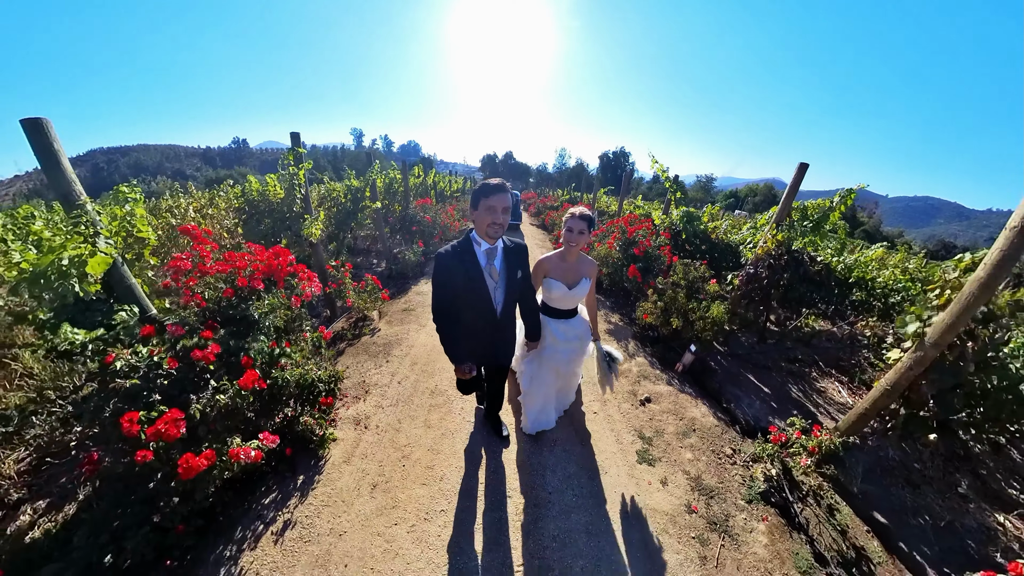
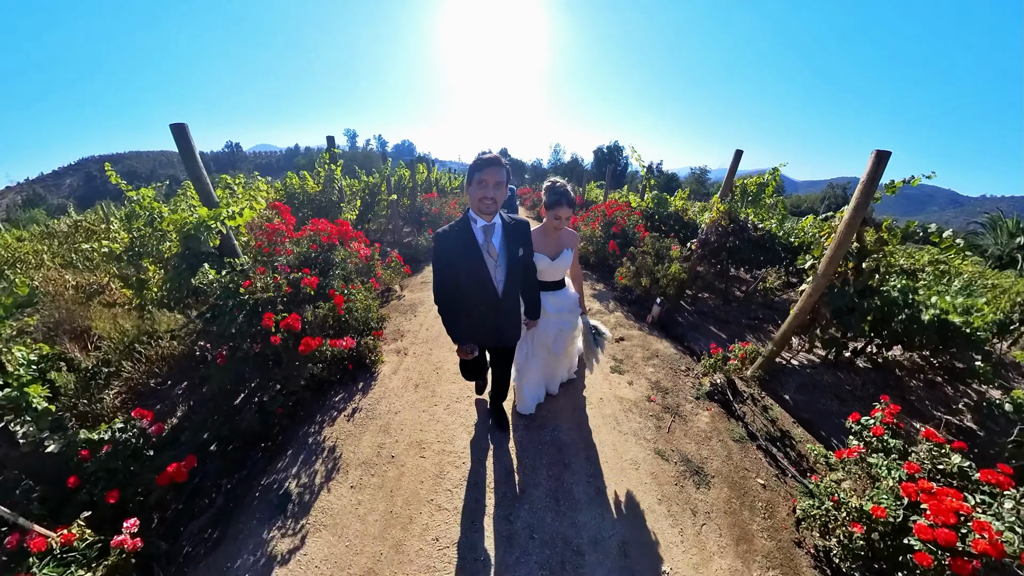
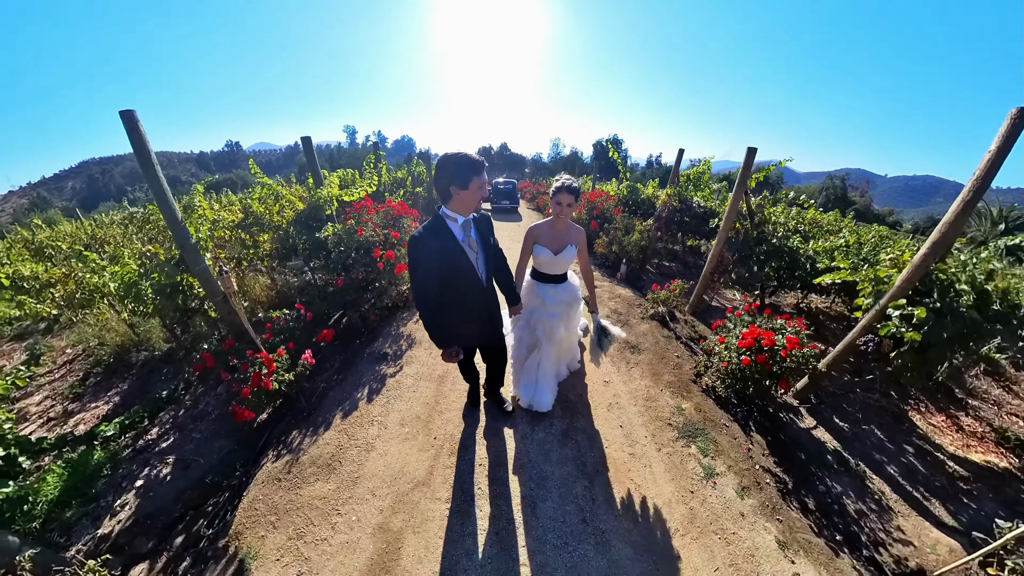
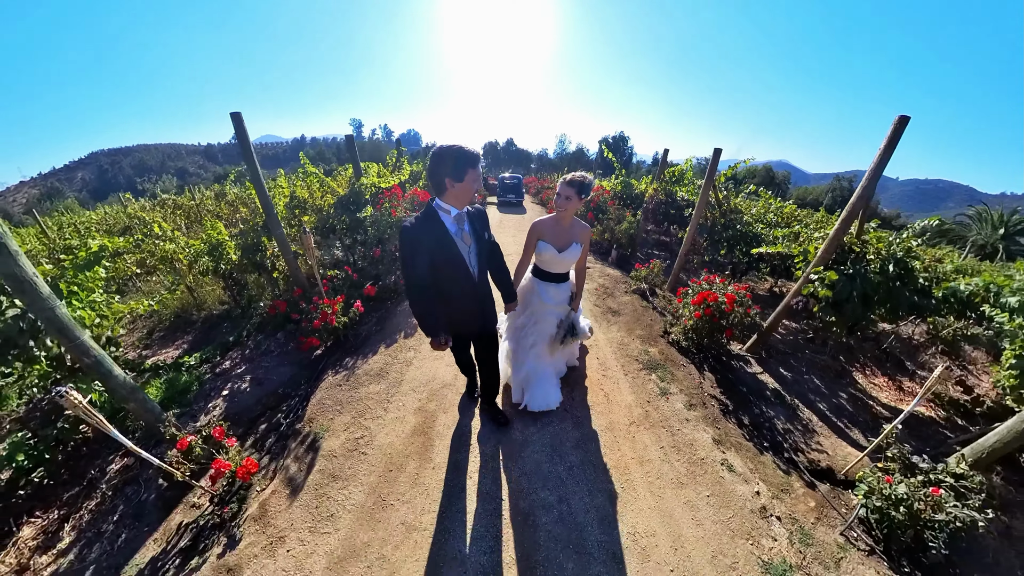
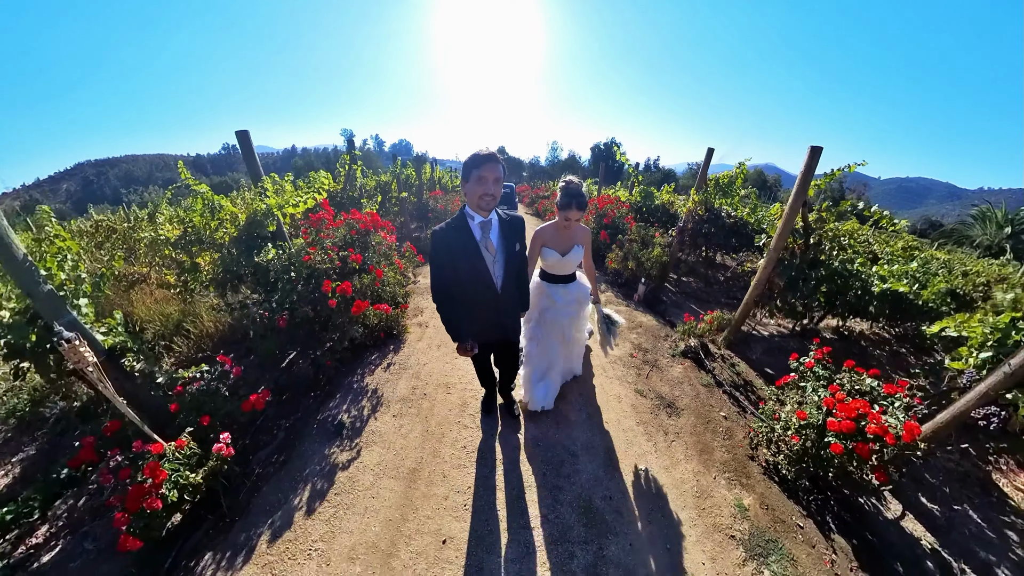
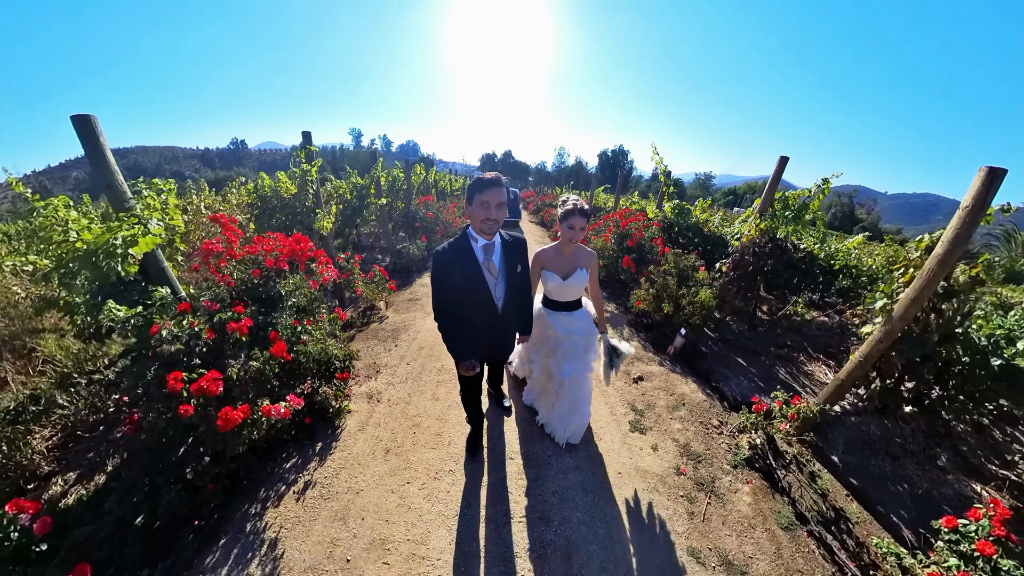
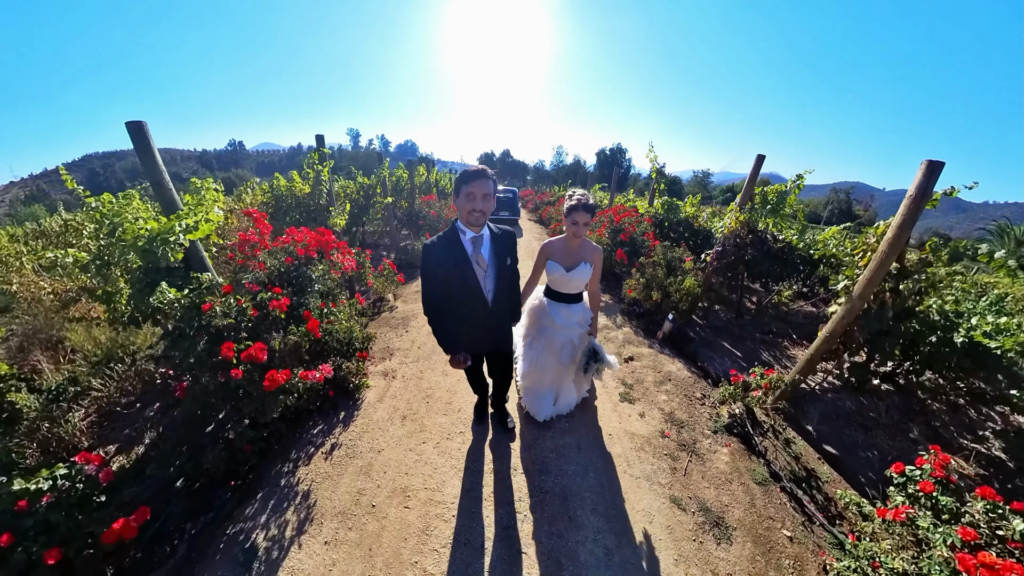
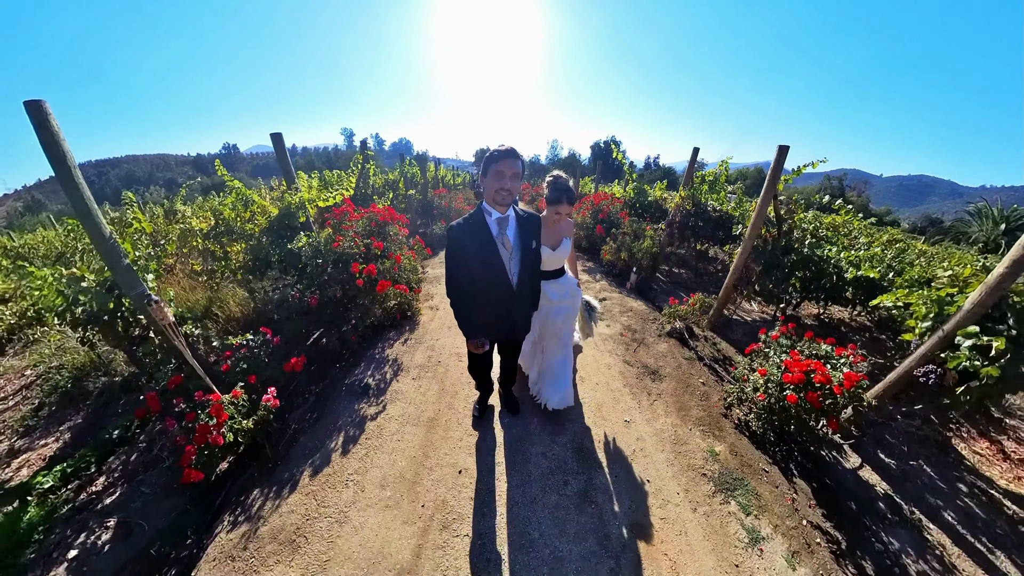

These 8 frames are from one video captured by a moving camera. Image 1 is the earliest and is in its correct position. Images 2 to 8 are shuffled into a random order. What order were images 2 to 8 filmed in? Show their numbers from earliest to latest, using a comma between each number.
6, 7, 2, 5, 8, 3, 4
